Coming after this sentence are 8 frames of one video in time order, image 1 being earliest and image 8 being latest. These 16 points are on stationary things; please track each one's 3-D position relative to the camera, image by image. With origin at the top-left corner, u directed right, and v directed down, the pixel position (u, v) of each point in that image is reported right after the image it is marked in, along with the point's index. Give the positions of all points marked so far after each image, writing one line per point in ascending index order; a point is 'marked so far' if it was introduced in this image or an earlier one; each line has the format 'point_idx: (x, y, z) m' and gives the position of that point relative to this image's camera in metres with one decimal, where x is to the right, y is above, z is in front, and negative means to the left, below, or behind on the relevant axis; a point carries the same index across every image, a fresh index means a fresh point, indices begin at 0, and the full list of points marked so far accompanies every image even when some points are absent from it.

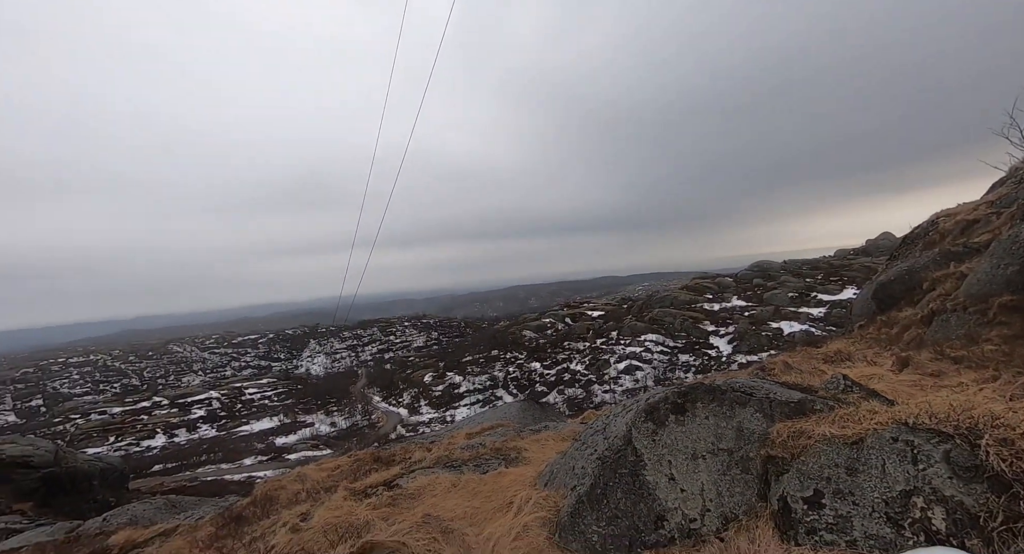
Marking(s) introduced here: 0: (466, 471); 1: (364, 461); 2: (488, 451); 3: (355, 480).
0: (-0.5, -2.1, +5.9) m
1: (-2.4, -2.9, +8.4) m
2: (-0.3, -2.2, +6.6) m
3: (-2.3, -2.9, +7.6) m
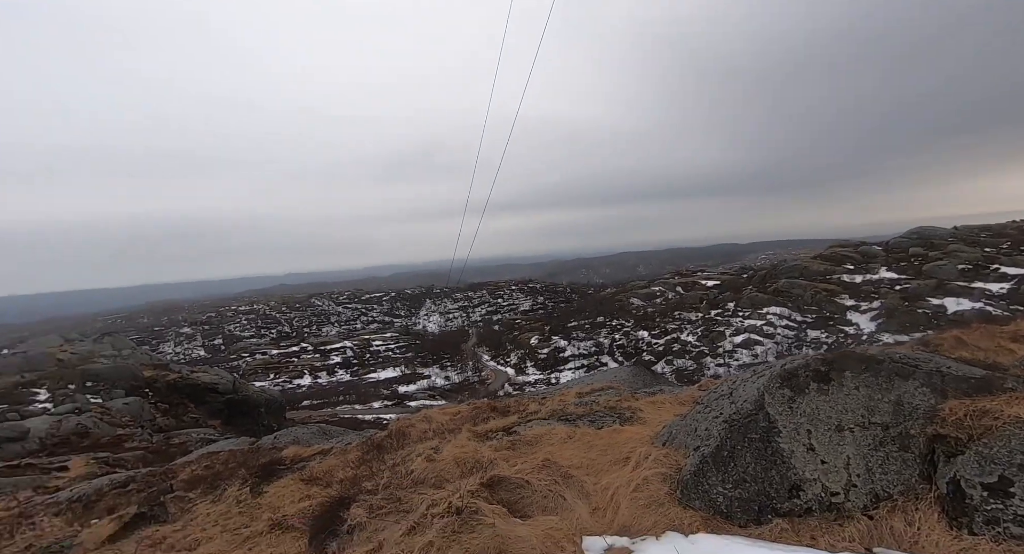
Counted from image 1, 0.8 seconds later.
0: (+0.8, -1.6, +6.1) m
1: (-0.5, -2.2, +9.0) m
2: (+1.1, -1.6, +6.8) m
3: (-0.6, -2.2, +8.2) m
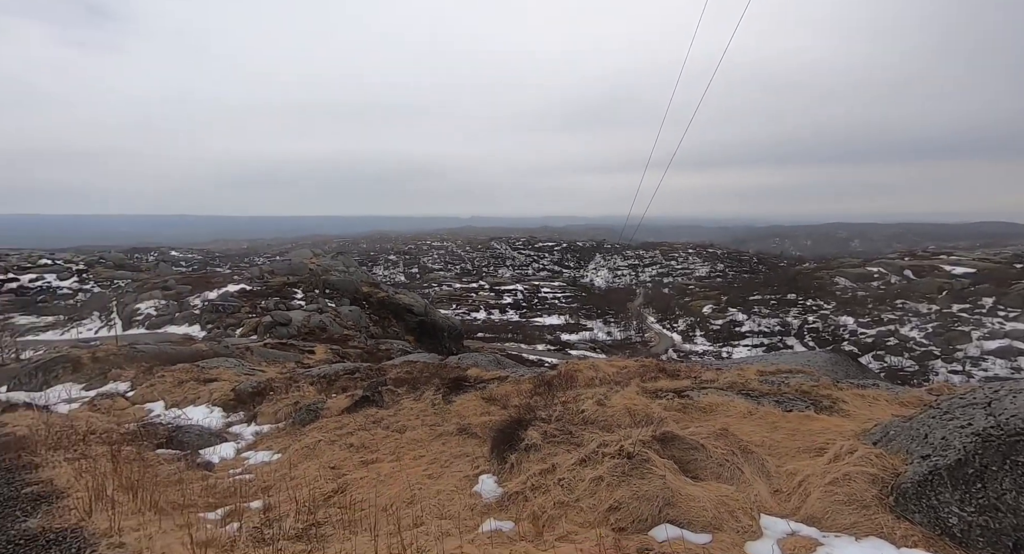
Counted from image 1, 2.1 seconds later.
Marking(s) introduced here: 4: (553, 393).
0: (+2.6, -1.3, +5.7) m
1: (+2.3, -1.4, +8.9) m
2: (+3.2, -1.3, +6.2) m
3: (+2.0, -1.5, +8.1) m
4: (+0.6, -1.6, +7.8) m
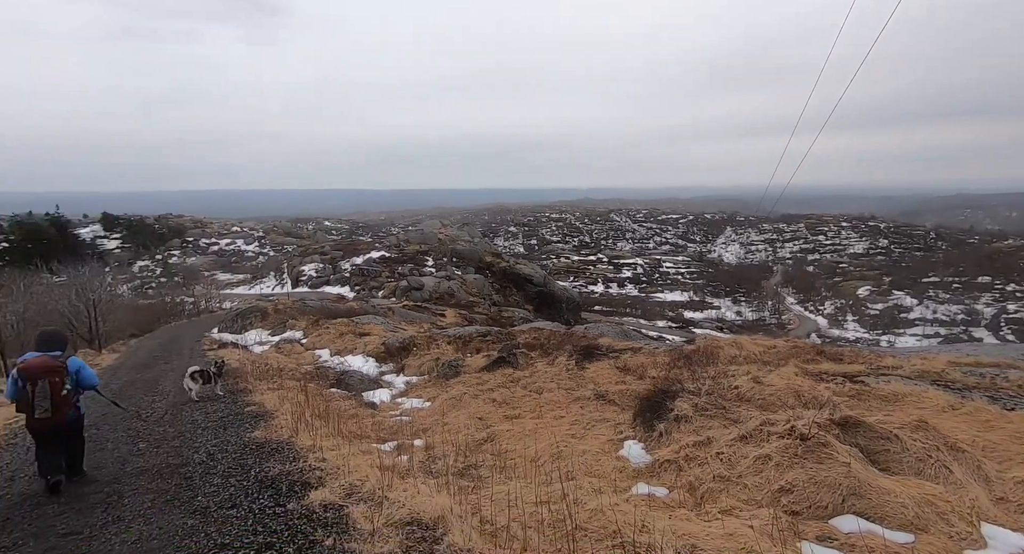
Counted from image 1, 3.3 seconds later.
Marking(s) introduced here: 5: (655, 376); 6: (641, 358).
0: (+4.0, -1.1, +5.0) m
1: (+4.4, -1.0, +8.1) m
2: (+4.6, -1.0, +5.3) m
3: (+3.9, -1.1, +7.5) m
4: (+2.4, -1.2, +7.4) m
5: (+1.9, -1.3, +7.2) m
6: (+1.9, -1.1, +8.0) m
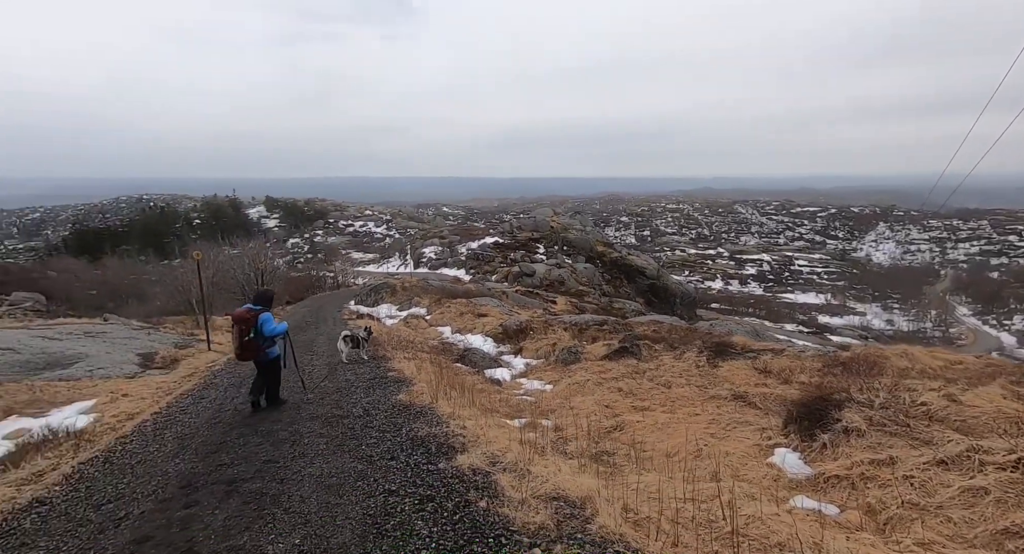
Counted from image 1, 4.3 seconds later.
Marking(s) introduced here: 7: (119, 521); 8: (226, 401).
0: (+5.0, -1.2, +4.0) m
1: (+6.1, -1.1, +7.0) m
2: (+5.7, -1.2, +4.2) m
3: (+5.4, -1.2, +6.4) m
4: (+4.0, -1.2, +6.7) m
5: (+3.4, -1.2, +6.6) m
6: (+3.6, -1.1, +7.4) m
7: (-3.9, -2.6, +6.0) m
8: (-7.0, -3.0, +13.8) m
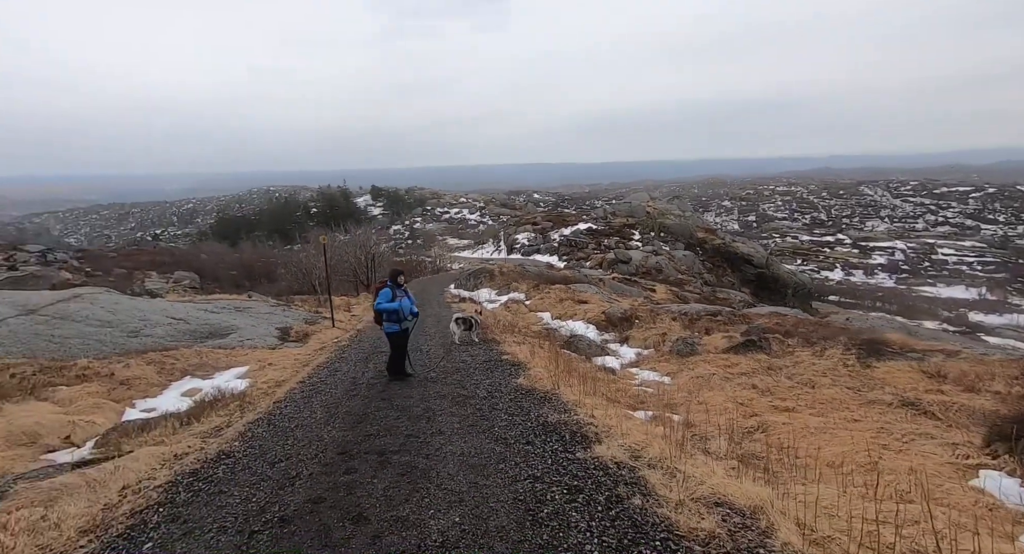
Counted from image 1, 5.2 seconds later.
0: (+5.9, -1.2, +3.0) m
1: (+7.5, -1.1, +5.7) m
2: (+6.6, -1.3, +3.1) m
3: (+6.8, -1.2, +5.3) m
4: (+5.4, -1.1, +5.9) m
5: (+4.8, -1.2, +5.8) m
6: (+5.2, -1.0, +6.6) m
7: (-2.5, -2.5, +6.7) m
8: (-4.1, -2.6, +14.8) m
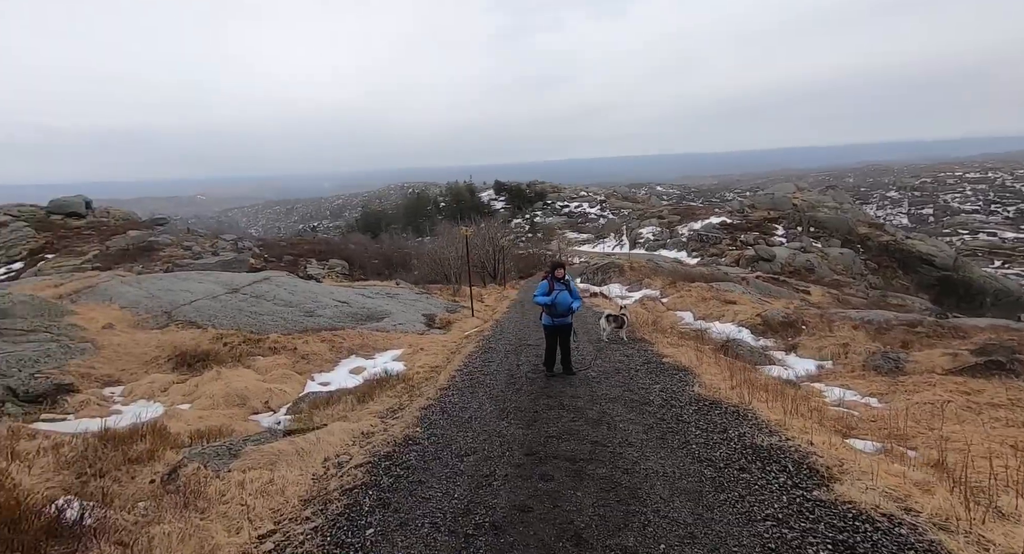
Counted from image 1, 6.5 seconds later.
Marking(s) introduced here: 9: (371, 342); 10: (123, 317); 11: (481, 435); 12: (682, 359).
0: (+7.3, -1.6, +1.5) m
1: (+9.5, -1.5, +3.8) m
2: (+8.1, -1.6, +1.4) m
3: (+8.7, -1.6, +3.6) m
4: (+7.5, -1.4, +4.3) m
5: (+6.9, -1.5, +4.5) m
6: (+7.4, -1.3, +5.1) m
7: (-0.1, -2.5, +6.8) m
8: (0.0, -2.4, +15.2) m
9: (-4.7, -2.2, +18.7) m
10: (-12.4, -1.2, +18.0) m
11: (-0.5, -2.6, +9.3) m
12: (+4.0, -1.9, +13.3) m
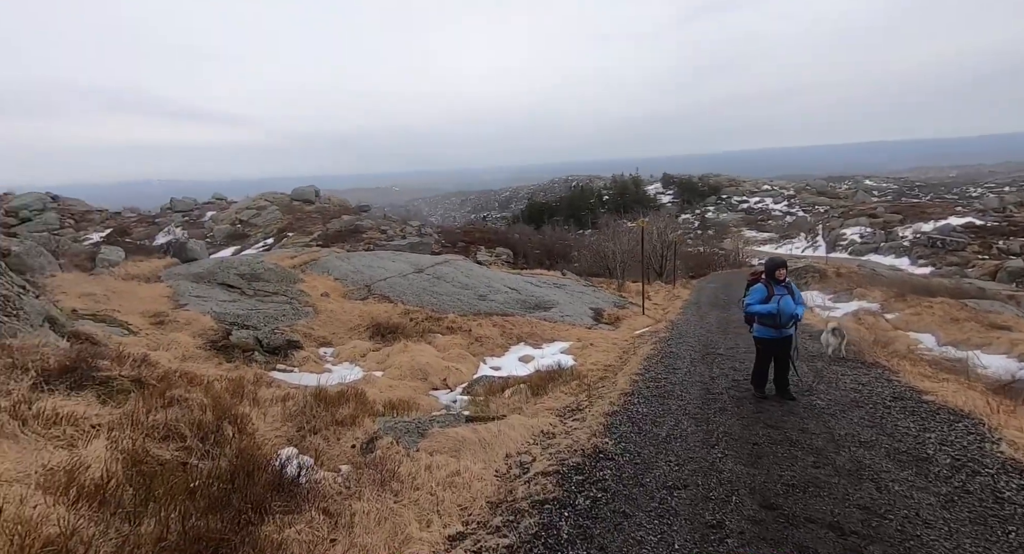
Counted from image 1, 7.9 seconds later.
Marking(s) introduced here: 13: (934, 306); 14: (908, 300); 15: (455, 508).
0: (+7.8, -2.2, -2.1) m
1: (+10.6, -2.2, -0.5) m
2: (+8.5, -2.2, -2.4) m
3: (+9.7, -2.2, -0.5) m
4: (+8.8, -2.0, +0.6) m
5: (+8.3, -2.0, +0.9) m
6: (+8.9, -1.9, +1.4) m
7: (+2.2, -2.6, +5.2) m
8: (+4.7, -2.4, +13.2) m
9: (+1.3, -1.9, +17.8) m
10: (-6.3, -0.4, +19.4) m
11: (+2.5, -2.6, +7.7) m
12: (+8.0, -2.2, +10.2) m
13: (+14.4, -1.0, +18.7) m
14: (+14.3, -0.9, +19.8) m
15: (-0.6, -2.8, +6.3) m
